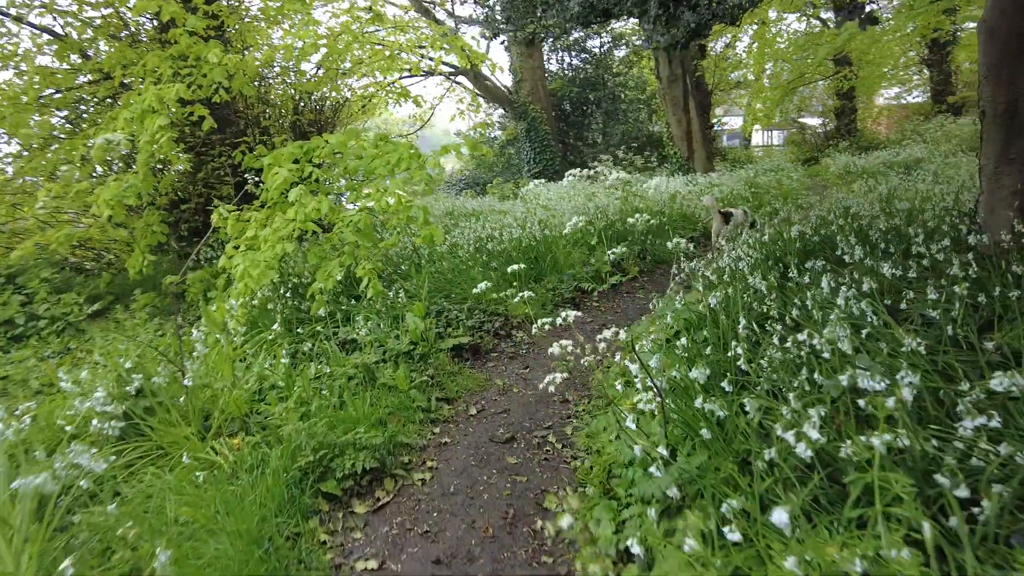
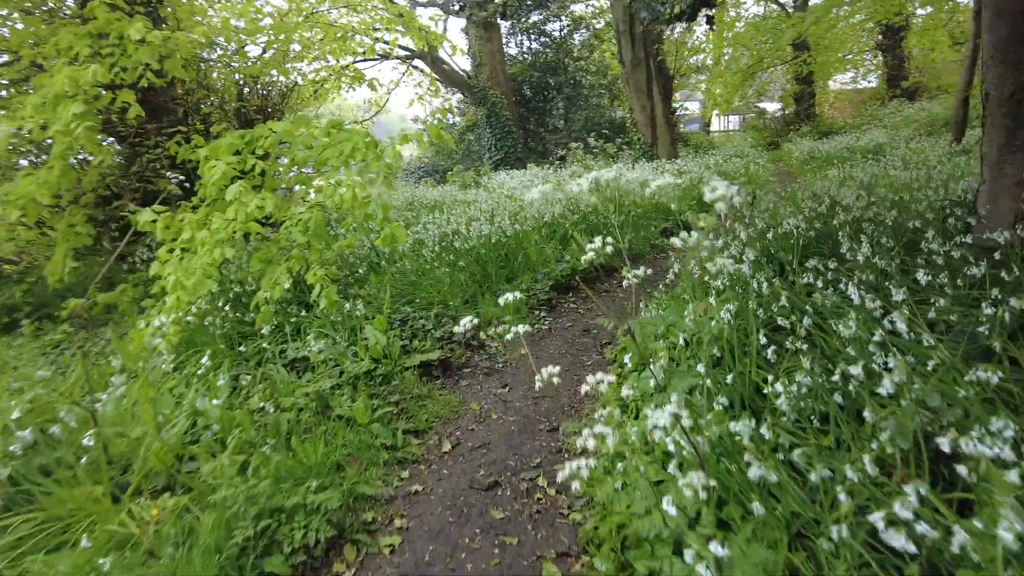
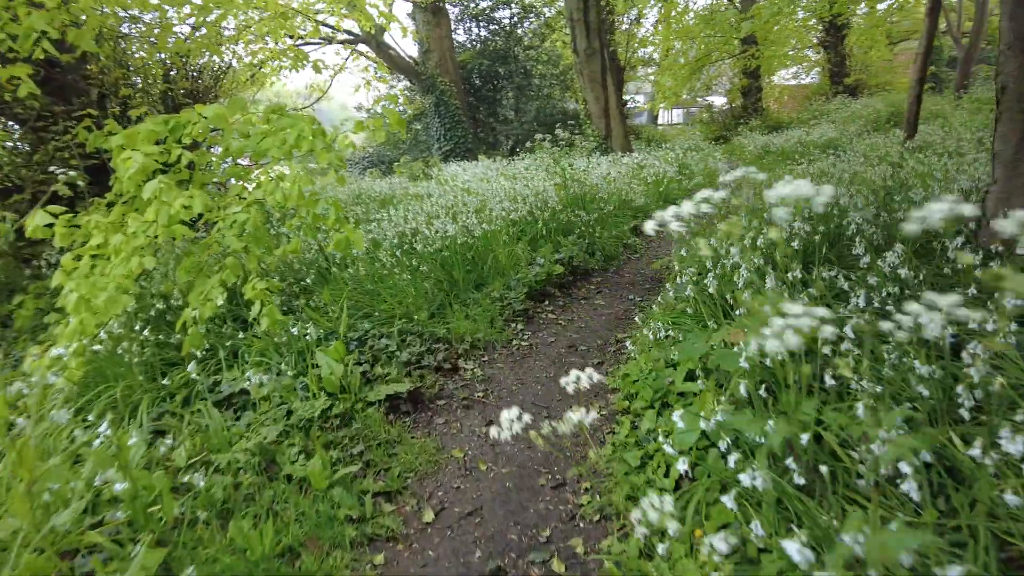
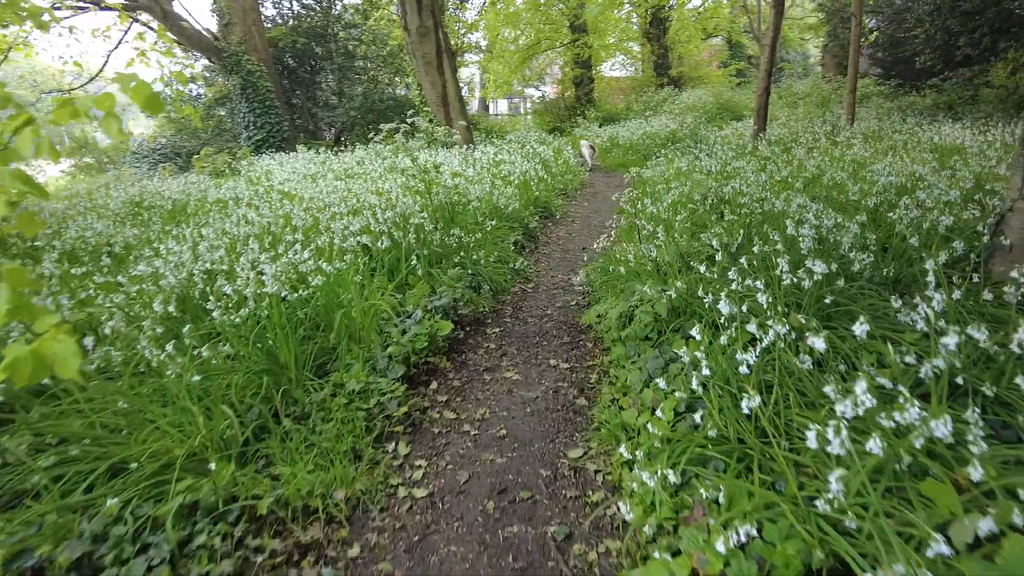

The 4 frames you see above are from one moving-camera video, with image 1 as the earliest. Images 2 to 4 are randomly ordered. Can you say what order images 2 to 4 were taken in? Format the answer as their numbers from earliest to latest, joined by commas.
2, 3, 4
